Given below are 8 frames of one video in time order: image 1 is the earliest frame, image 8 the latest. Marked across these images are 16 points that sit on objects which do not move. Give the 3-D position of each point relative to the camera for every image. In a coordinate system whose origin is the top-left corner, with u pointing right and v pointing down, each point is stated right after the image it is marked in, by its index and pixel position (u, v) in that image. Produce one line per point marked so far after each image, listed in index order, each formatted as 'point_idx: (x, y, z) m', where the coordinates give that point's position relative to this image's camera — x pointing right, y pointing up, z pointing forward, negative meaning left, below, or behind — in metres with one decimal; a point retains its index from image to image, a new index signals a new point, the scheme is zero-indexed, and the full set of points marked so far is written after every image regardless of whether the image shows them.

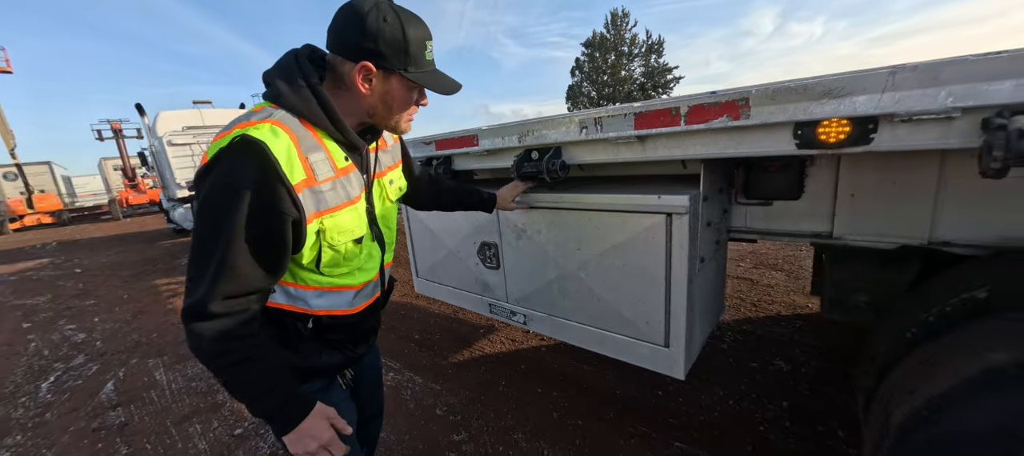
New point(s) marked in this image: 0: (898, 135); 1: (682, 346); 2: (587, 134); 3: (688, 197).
0: (+1.0, +0.2, +0.9) m
1: (+0.7, -0.5, +1.3) m
2: (+0.3, +0.4, +1.4) m
3: (+0.6, +0.1, +1.2) m
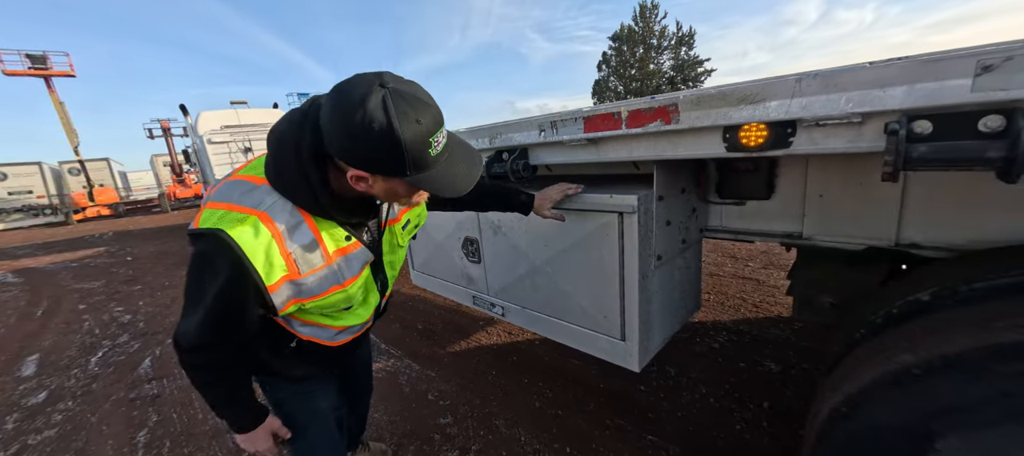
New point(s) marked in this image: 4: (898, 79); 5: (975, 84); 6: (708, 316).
0: (+0.8, +0.2, +0.9) m
1: (+0.5, -0.4, +1.4) m
2: (+0.1, +0.4, +1.4) m
3: (+0.5, +0.1, +1.3) m
4: (+0.8, +0.3, +0.7) m
5: (+0.9, +0.3, +0.7) m
6: (+1.8, -0.8, +3.1) m
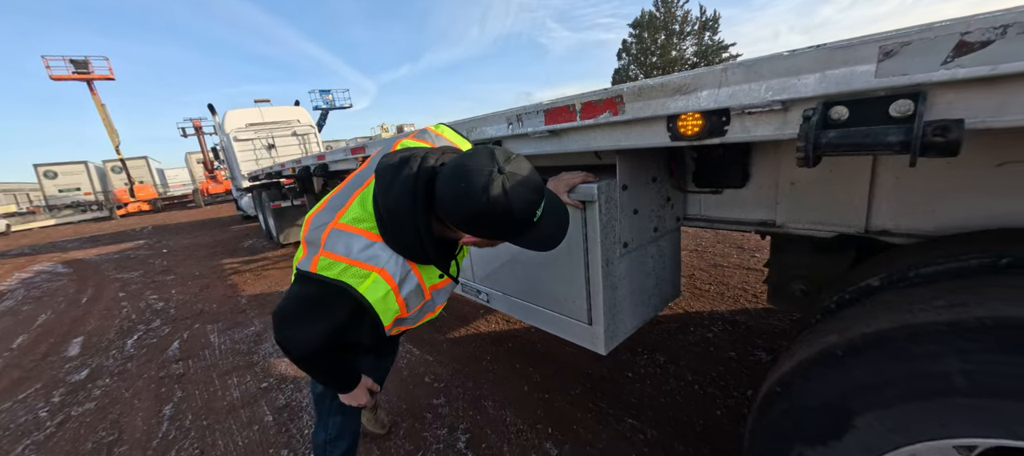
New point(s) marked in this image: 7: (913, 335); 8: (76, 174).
0: (+0.6, +0.3, +0.9) m
1: (+0.4, -0.4, +1.5) m
2: (0.0, +0.4, +1.5) m
3: (+0.3, +0.2, +1.3) m
4: (+0.7, +0.4, +0.8) m
5: (+0.7, +0.3, +0.7) m
6: (+1.7, -0.7, +3.1) m
7: (+0.9, -0.2, +0.8) m
8: (-23.2, +2.9, +18.5) m
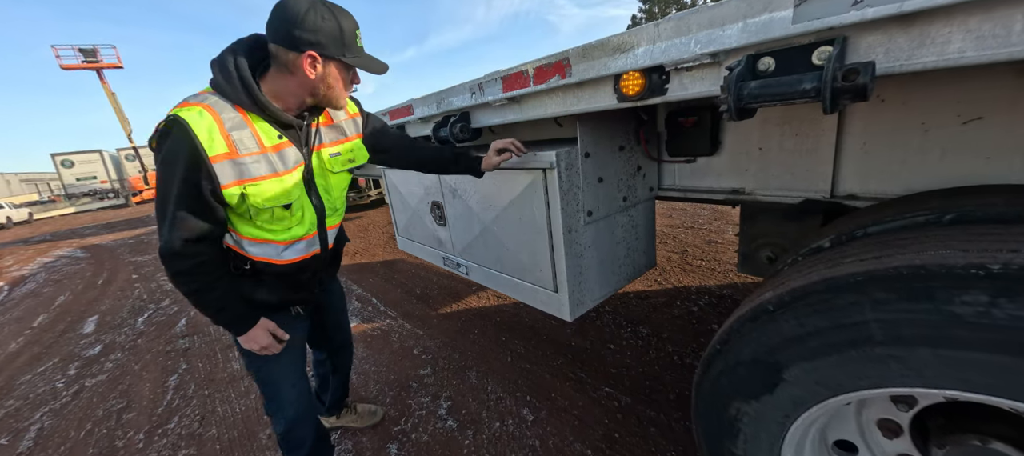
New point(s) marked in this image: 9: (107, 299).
0: (+0.4, +0.4, +0.9) m
1: (+0.2, -0.3, +1.5) m
2: (-0.1, +0.6, +1.5) m
3: (+0.2, +0.3, +1.3) m
4: (+0.5, +0.5, +0.8) m
5: (+0.6, +0.4, +0.7) m
6: (+1.6, -0.5, +3.1) m
7: (+0.7, -0.1, +0.8) m
8: (-23.0, +3.6, +19.0) m
9: (-5.9, -1.0, +5.1) m
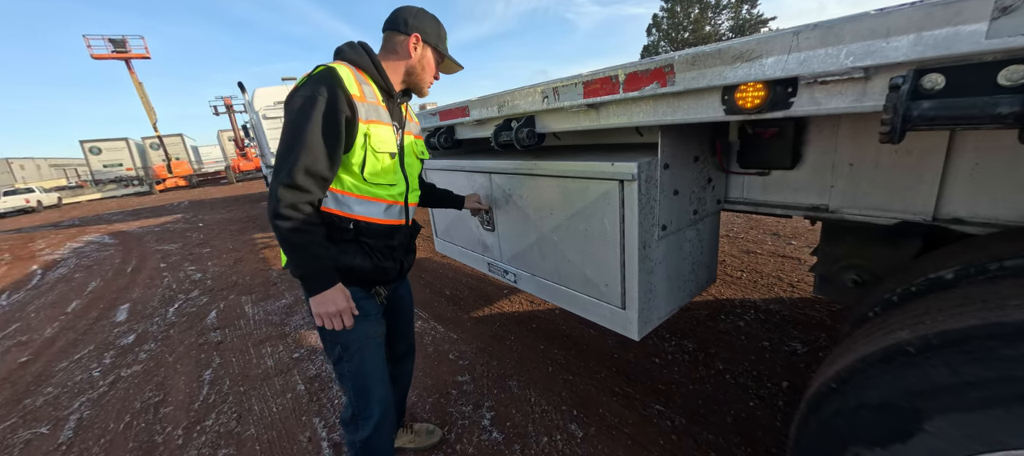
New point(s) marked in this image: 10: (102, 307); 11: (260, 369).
0: (+0.7, +0.3, +0.8) m
1: (+0.5, -0.3, +1.4) m
2: (+0.1, +0.5, +1.4) m
3: (+0.5, +0.2, +1.3) m
4: (+0.8, +0.4, +0.7) m
5: (+0.8, +0.3, +0.6) m
6: (+1.9, -0.6, +3.0) m
7: (+1.0, -0.2, +0.7) m
8: (-22.1, +4.4, +19.5) m
9: (-5.6, -0.9, +5.2) m
10: (-5.3, -1.0, +4.6) m
11: (-2.0, -1.1, +2.8) m
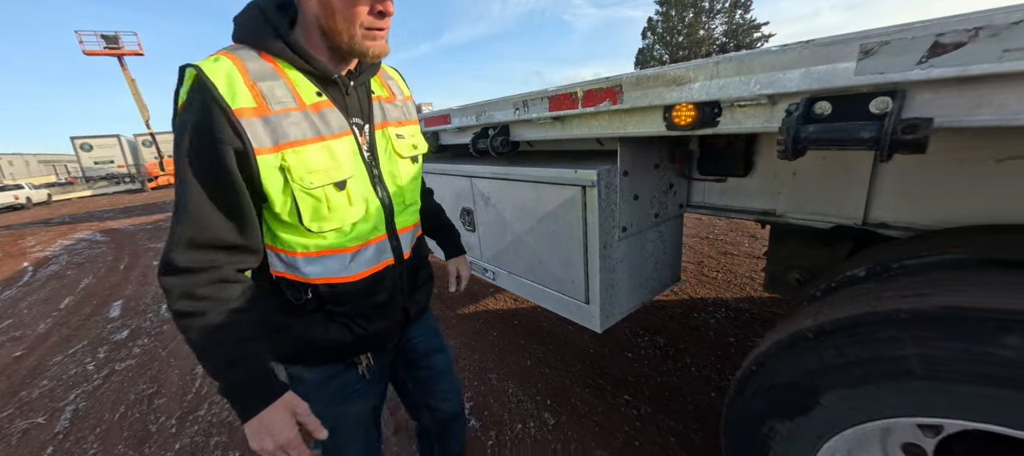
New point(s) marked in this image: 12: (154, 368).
0: (+0.6, +0.3, +1.0) m
1: (+0.4, -0.3, +1.5) m
2: (0.0, +0.5, +1.5) m
3: (+0.3, +0.2, +1.4) m
4: (+0.7, +0.4, +0.8) m
5: (+0.7, +0.3, +0.7) m
6: (+1.8, -0.6, +3.1) m
7: (+0.9, -0.2, +0.8) m
8: (-22.4, +4.5, +19.4) m
9: (-5.7, -0.8, +5.2) m
10: (-5.5, -1.0, +4.6) m
11: (-2.2, -1.1, +2.9) m
12: (-3.1, -1.2, +3.0) m
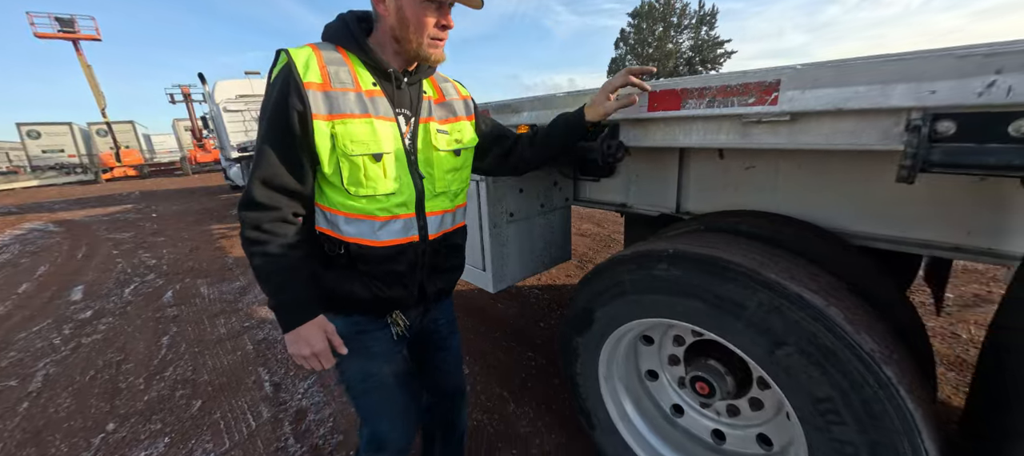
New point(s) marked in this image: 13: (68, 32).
0: (+0.2, +0.4, +1.5) m
1: (-0.1, -0.2, +2.0) m
2: (-0.5, +0.6, +2.0) m
3: (-0.1, +0.3, +1.9) m
4: (+0.2, +0.5, +1.3) m
5: (+0.3, +0.4, +1.3) m
6: (+1.2, -0.5, +3.7) m
7: (+0.4, -0.1, +1.4) m
8: (-23.9, +4.9, +18.4) m
9: (-6.5, -0.7, +5.3) m
10: (-6.2, -0.8, +4.7) m
11: (-2.8, -1.0, +3.2) m
12: (-3.7, -1.1, +3.3) m
13: (-24.2, +10.7, +19.0) m
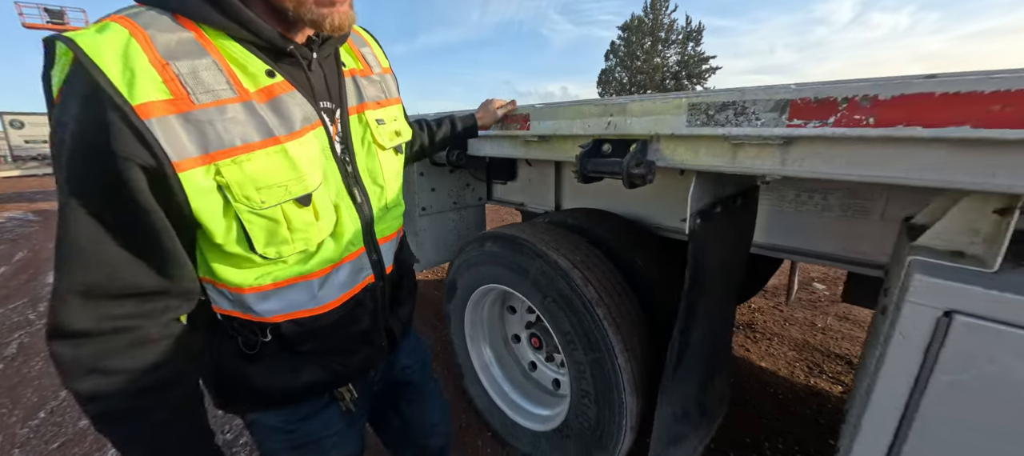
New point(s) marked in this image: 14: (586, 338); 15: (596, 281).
0: (-0.5, +0.4, +1.9) m
1: (-0.8, -0.2, +2.5) m
2: (-1.1, +0.7, +2.5) m
3: (-0.8, +0.4, +2.3) m
4: (-0.4, +0.5, +1.8) m
5: (-0.3, +0.5, +1.7) m
6: (+0.5, -0.5, +4.2) m
7: (-0.2, -0.1, +1.8) m
8: (-24.7, +5.4, +18.4) m
9: (-7.2, -0.5, +5.6) m
10: (-6.9, -0.6, +5.0) m
11: (-3.5, -0.9, +3.6) m
12: (-4.3, -0.9, +3.6) m
13: (-24.9, +11.2, +19.1) m
14: (+0.3, -0.4, +1.4) m
15: (+0.3, -0.2, +1.4) m
